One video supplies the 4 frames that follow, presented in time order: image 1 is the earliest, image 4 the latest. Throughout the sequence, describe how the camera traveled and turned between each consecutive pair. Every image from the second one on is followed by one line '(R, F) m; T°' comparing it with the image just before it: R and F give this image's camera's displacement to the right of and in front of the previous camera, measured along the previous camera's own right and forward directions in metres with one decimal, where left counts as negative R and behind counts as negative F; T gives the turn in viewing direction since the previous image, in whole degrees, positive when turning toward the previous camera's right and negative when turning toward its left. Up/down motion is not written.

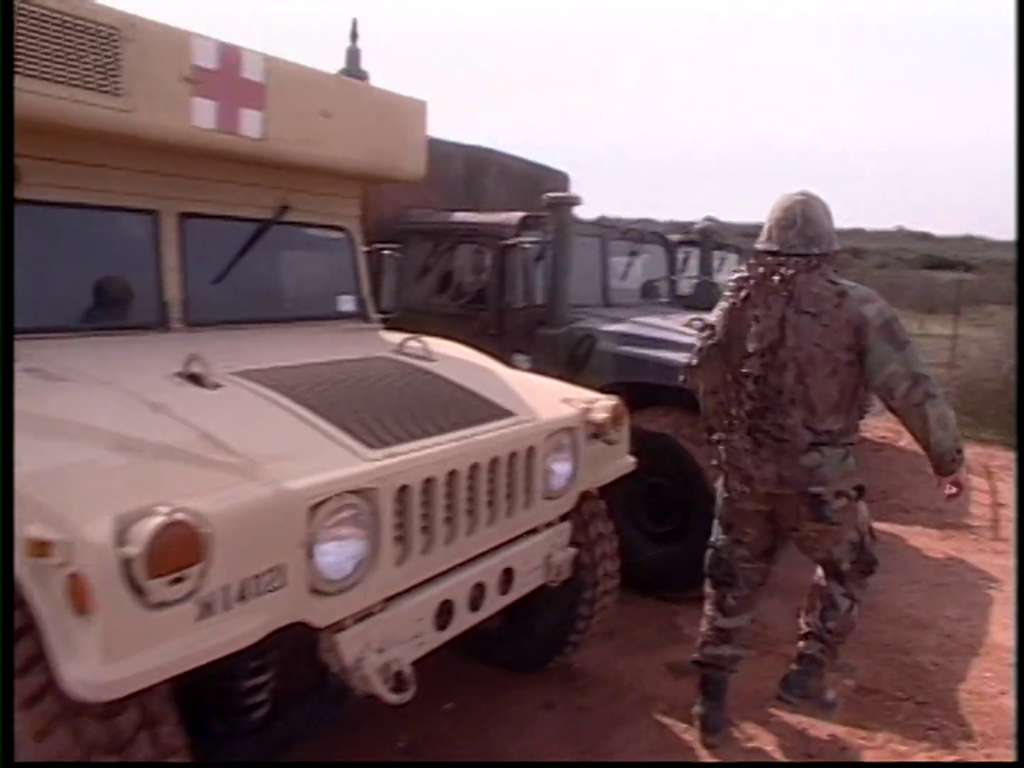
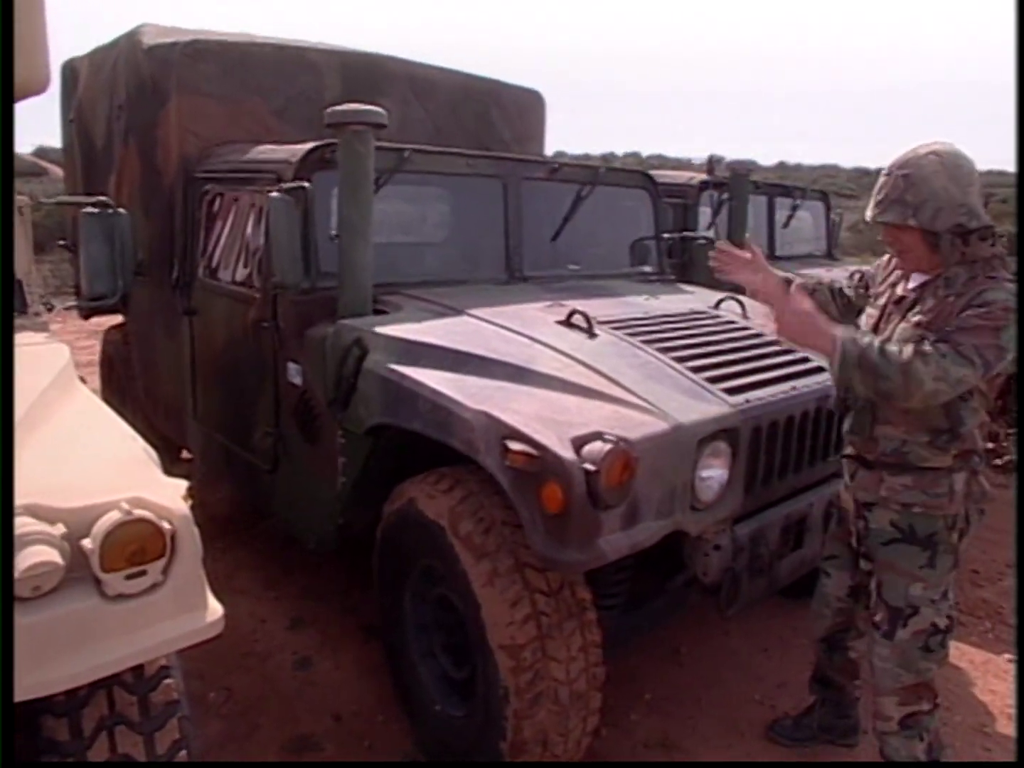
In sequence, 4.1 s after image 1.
(+1.4, +2.1) m; -12°
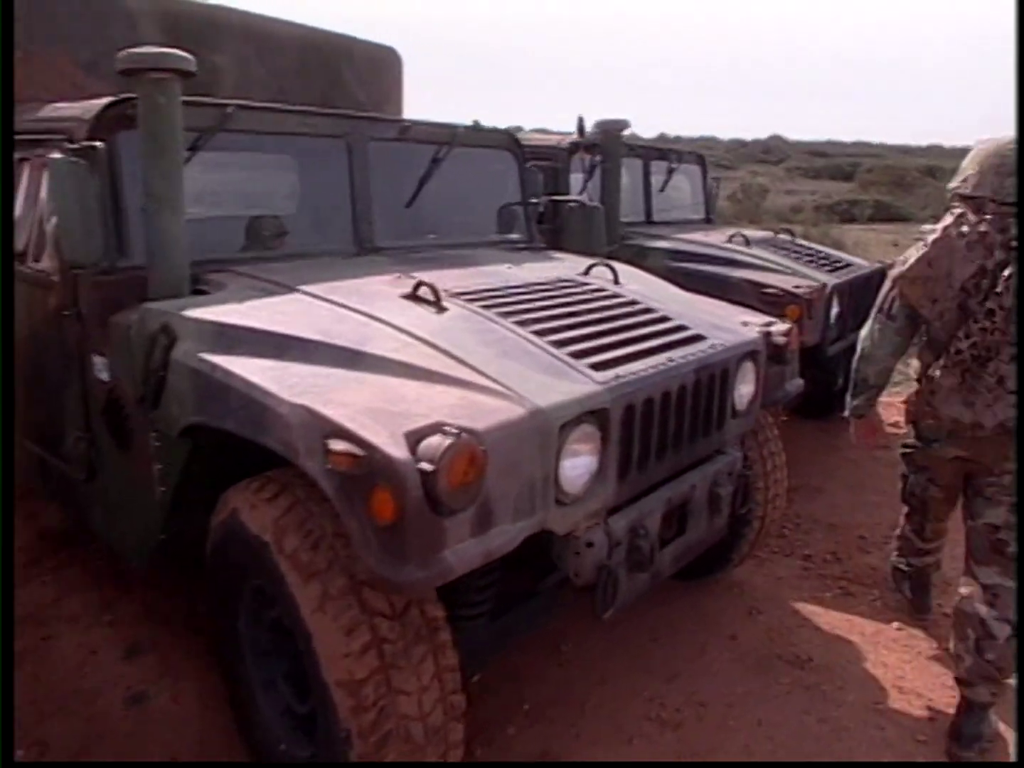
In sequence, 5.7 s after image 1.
(+0.1, +0.4) m; +6°
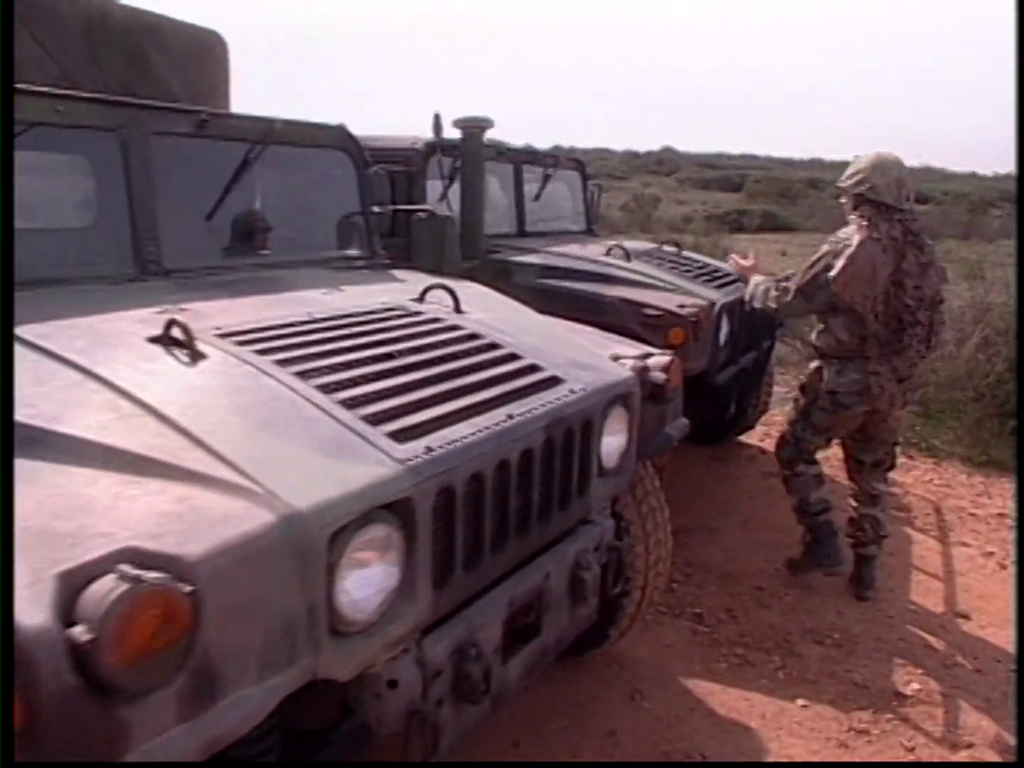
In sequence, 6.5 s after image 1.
(+0.2, +0.6) m; +6°
